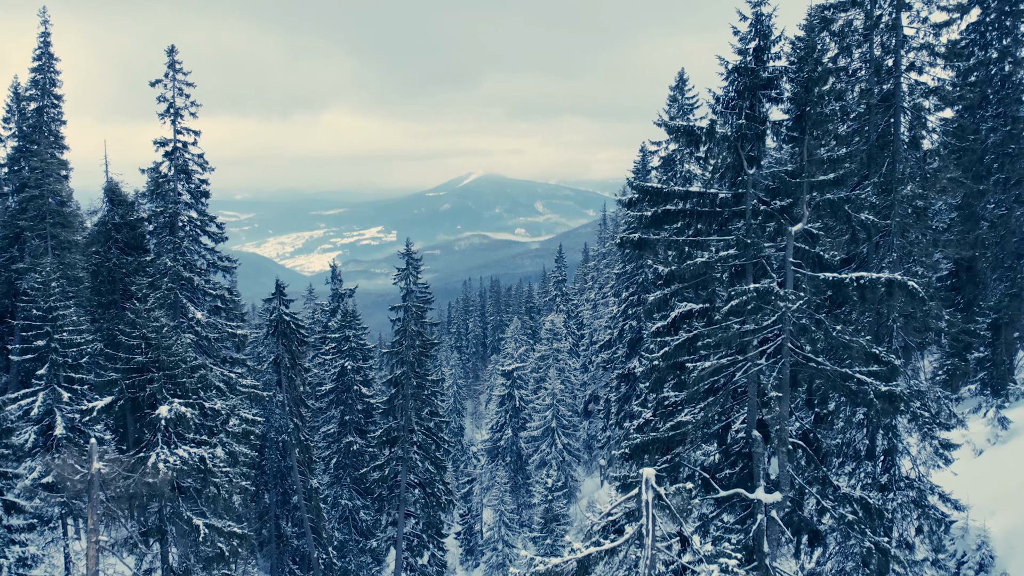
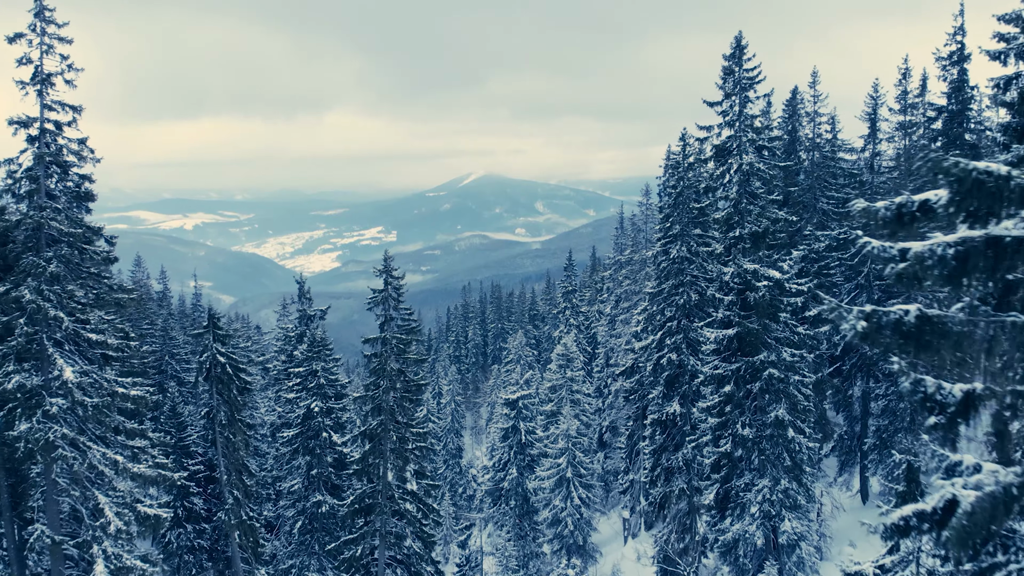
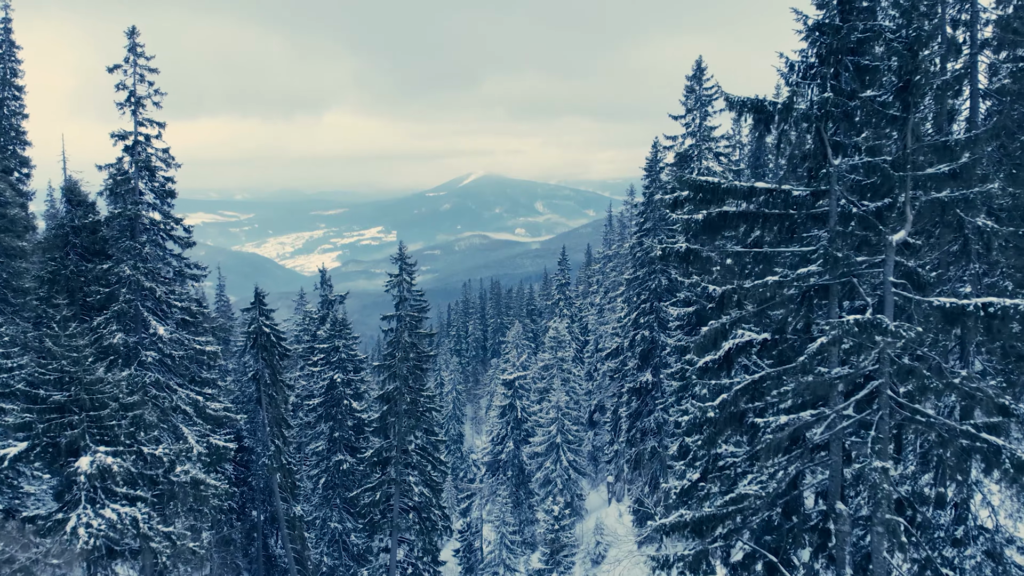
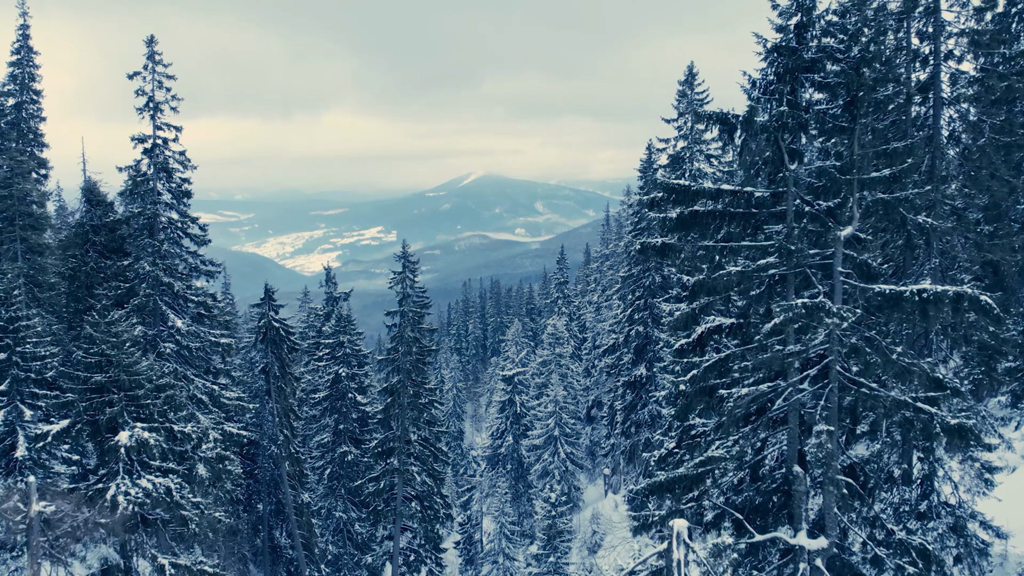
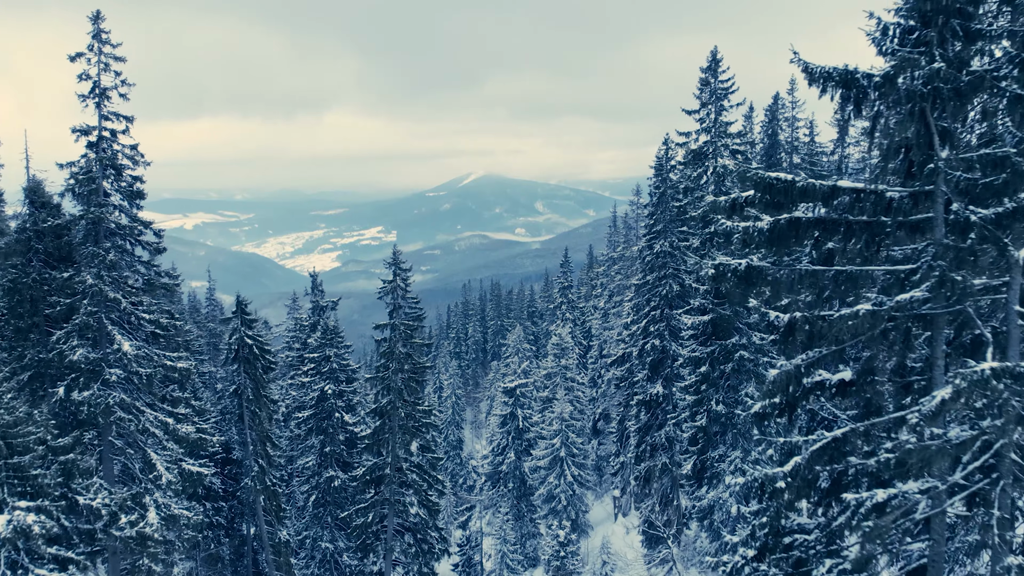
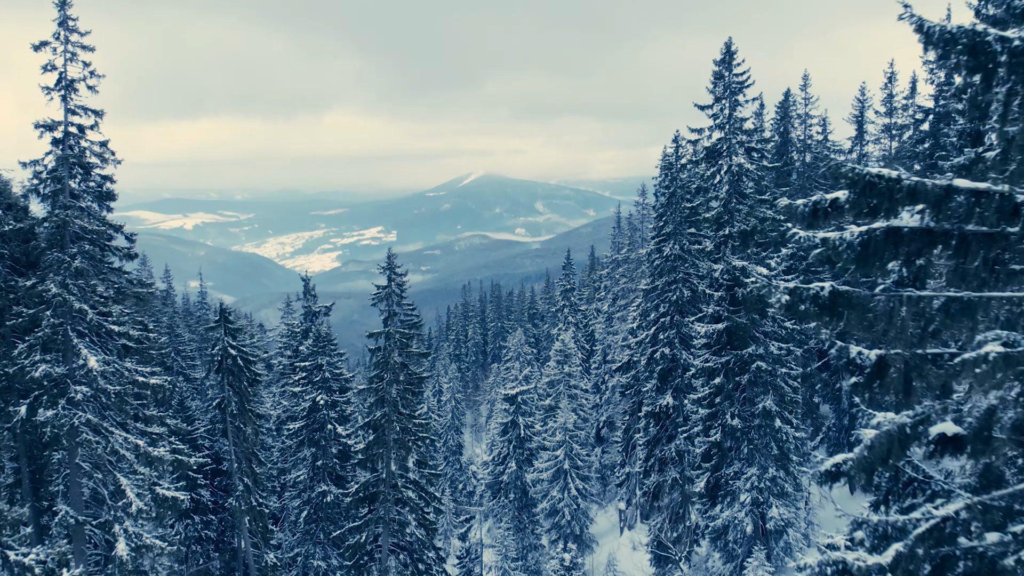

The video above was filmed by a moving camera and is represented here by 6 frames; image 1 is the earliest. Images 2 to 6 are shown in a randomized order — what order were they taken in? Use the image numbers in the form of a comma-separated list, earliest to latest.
4, 3, 5, 6, 2
